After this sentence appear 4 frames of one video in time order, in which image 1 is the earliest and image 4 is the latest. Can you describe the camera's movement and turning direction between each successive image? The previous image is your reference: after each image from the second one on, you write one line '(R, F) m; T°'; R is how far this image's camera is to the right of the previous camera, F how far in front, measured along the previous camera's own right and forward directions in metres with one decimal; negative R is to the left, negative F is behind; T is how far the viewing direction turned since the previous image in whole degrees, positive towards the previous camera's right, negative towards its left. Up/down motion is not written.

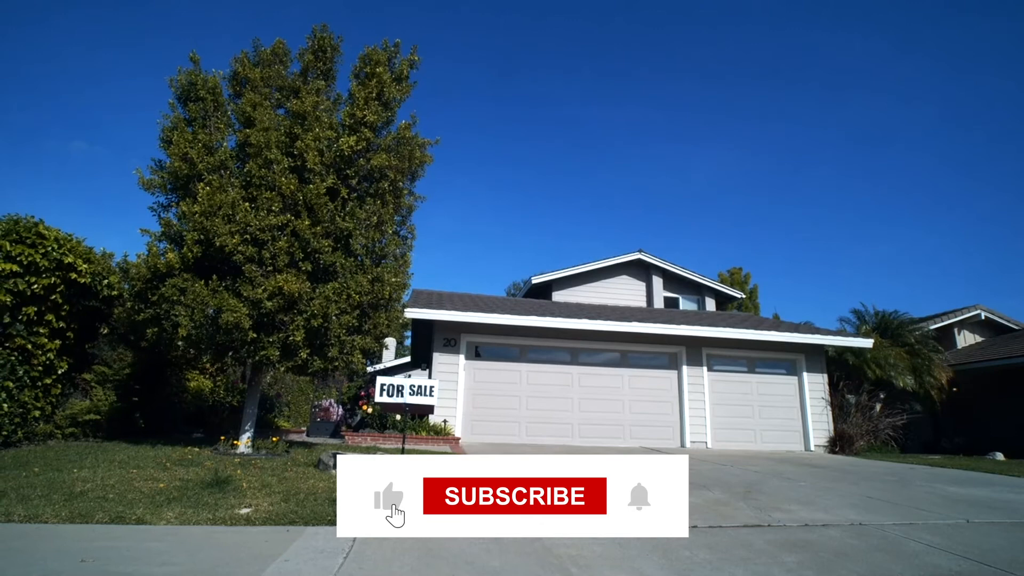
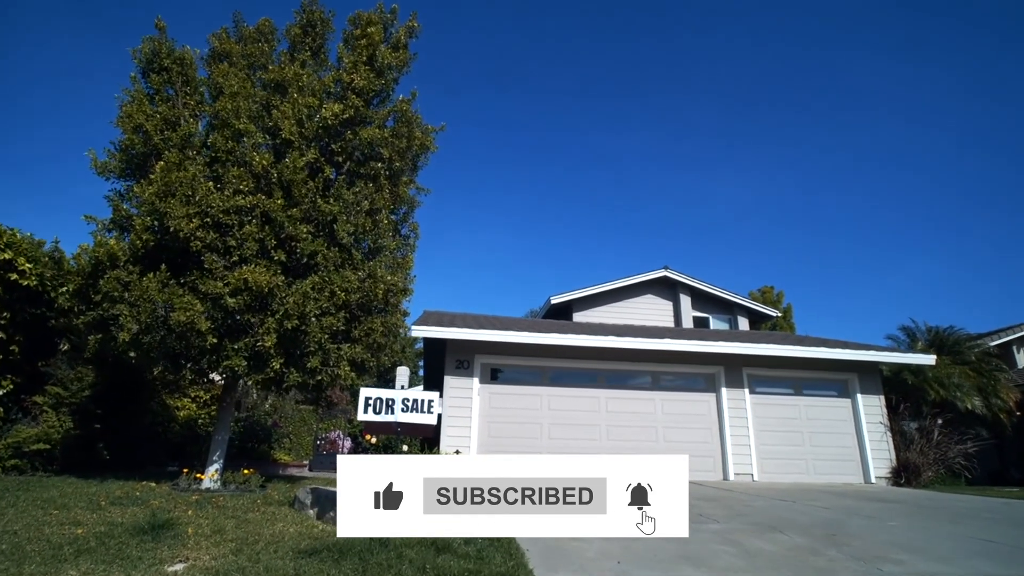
(0.0, +1.6) m; -2°
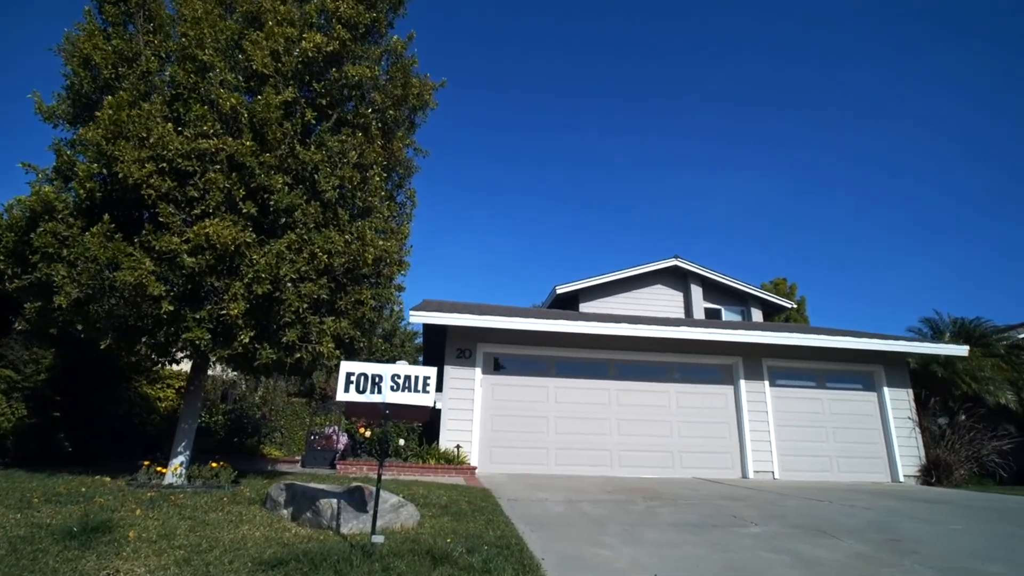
(-0.1, +1.0) m; 0°
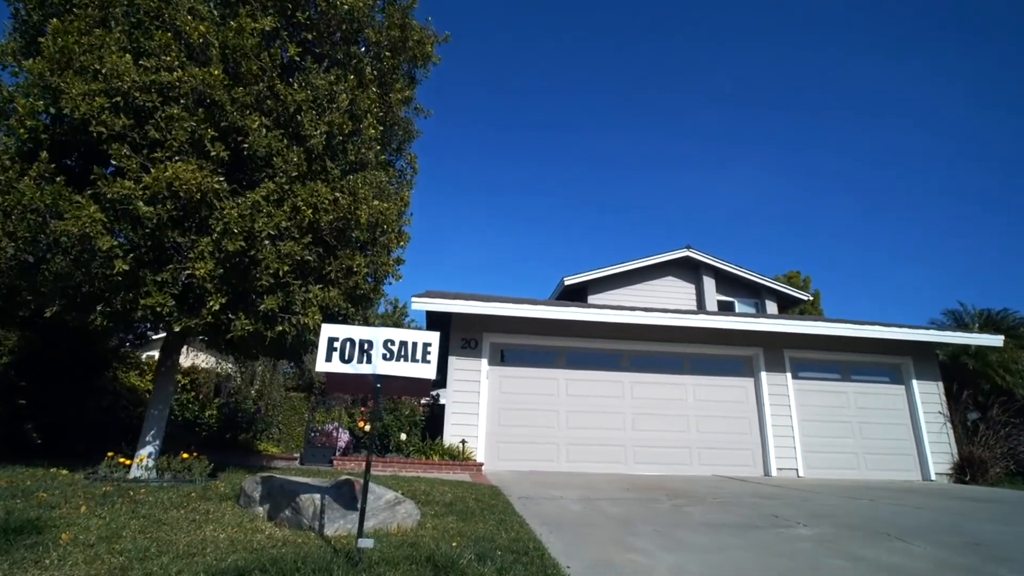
(-0.1, +0.9) m; 0°
